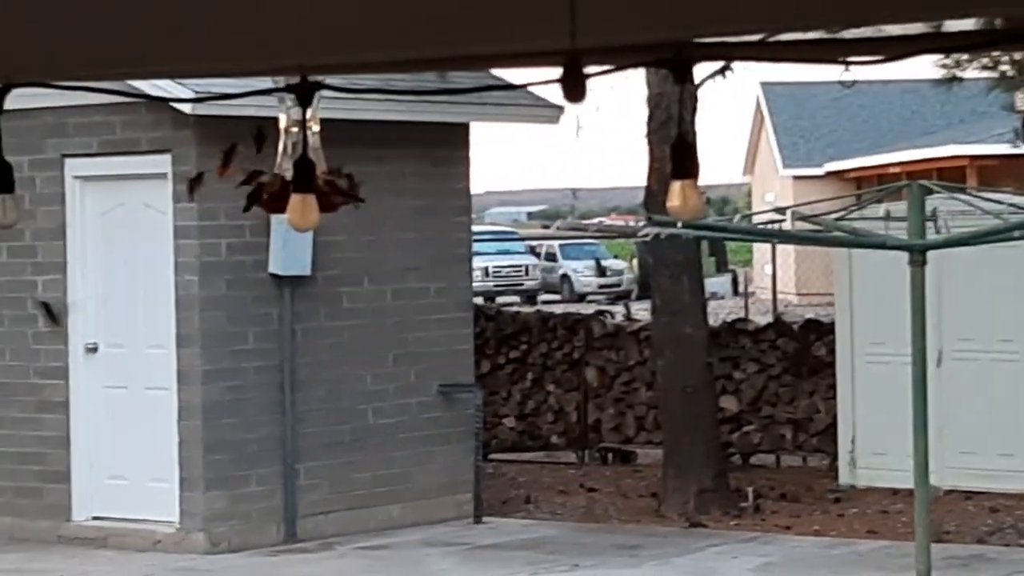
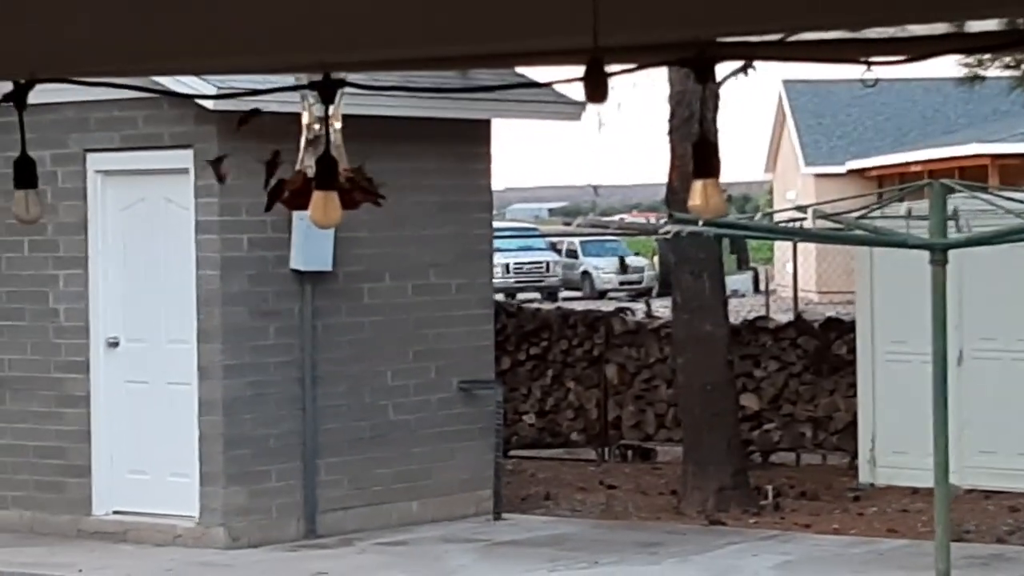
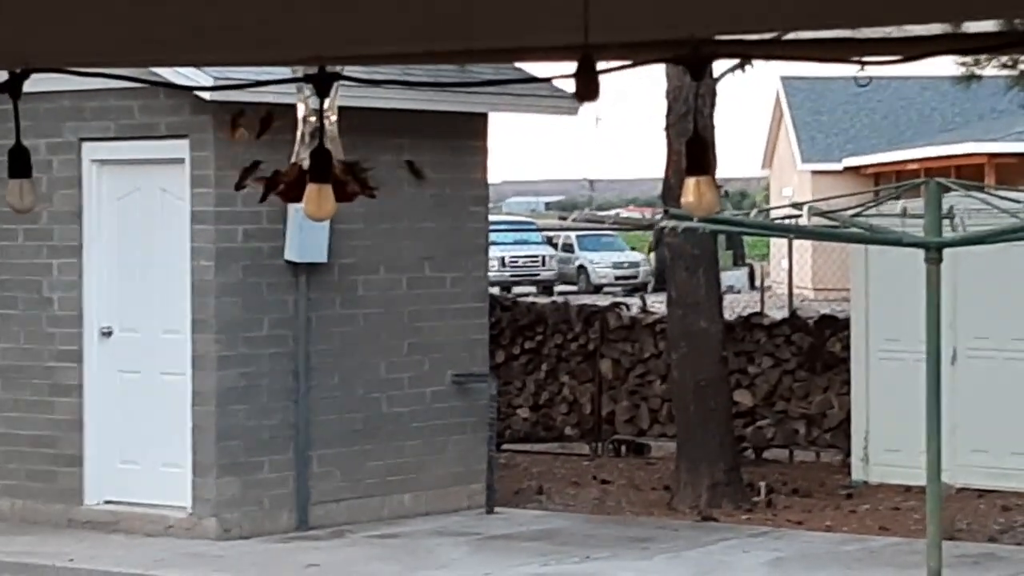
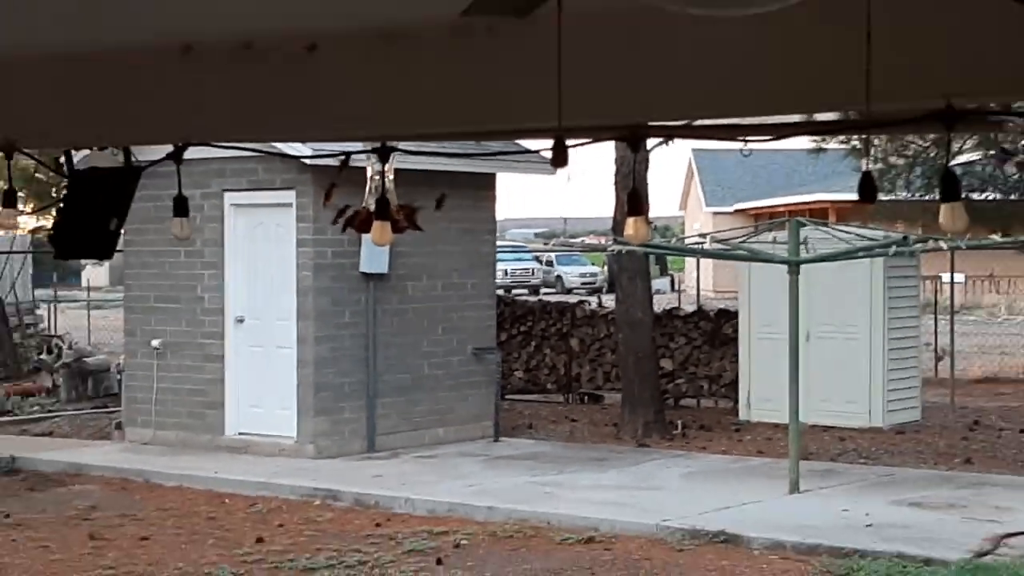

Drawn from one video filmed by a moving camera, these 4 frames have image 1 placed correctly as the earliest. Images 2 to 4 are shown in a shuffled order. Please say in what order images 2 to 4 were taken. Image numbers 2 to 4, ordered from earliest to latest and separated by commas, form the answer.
2, 3, 4
